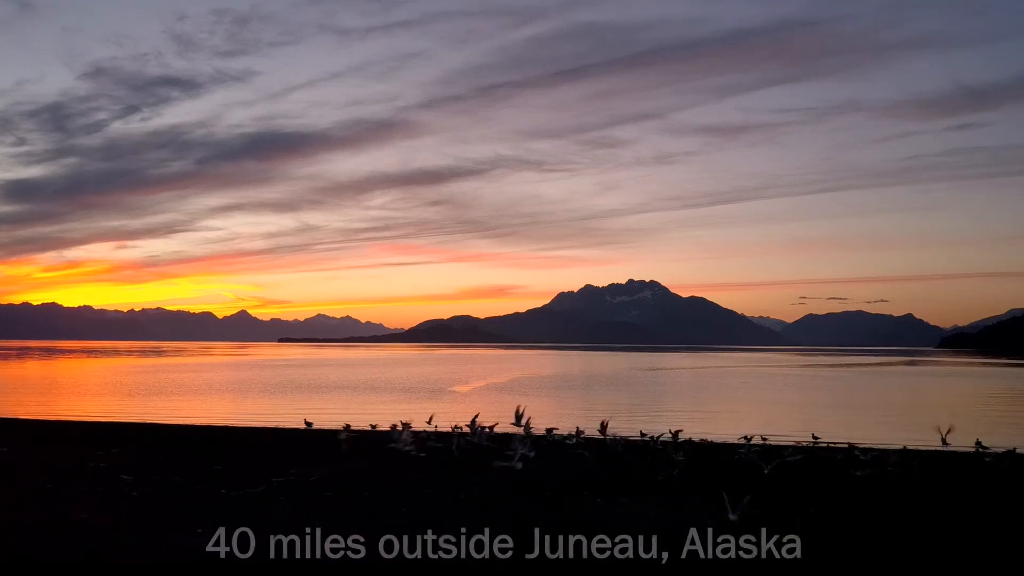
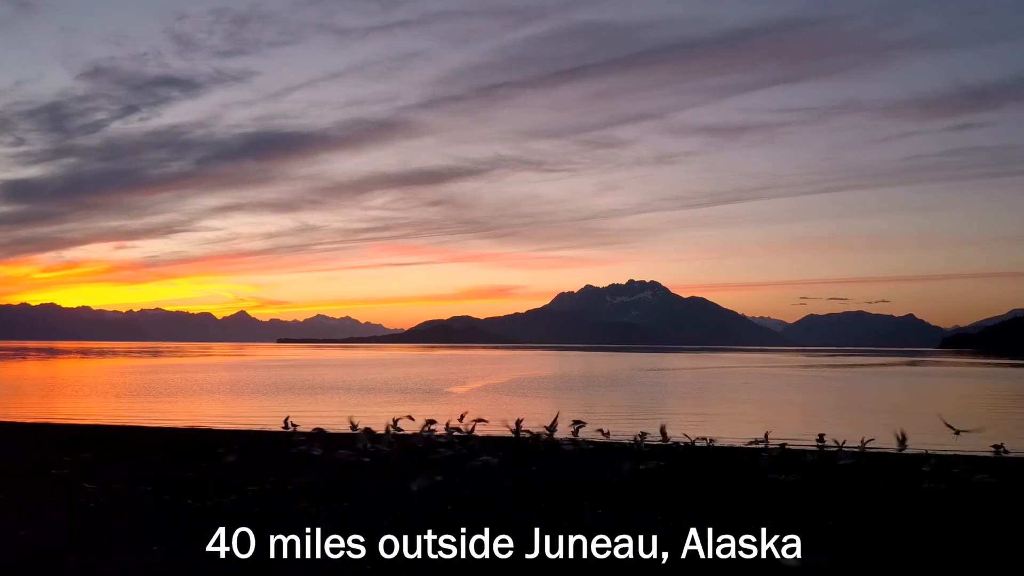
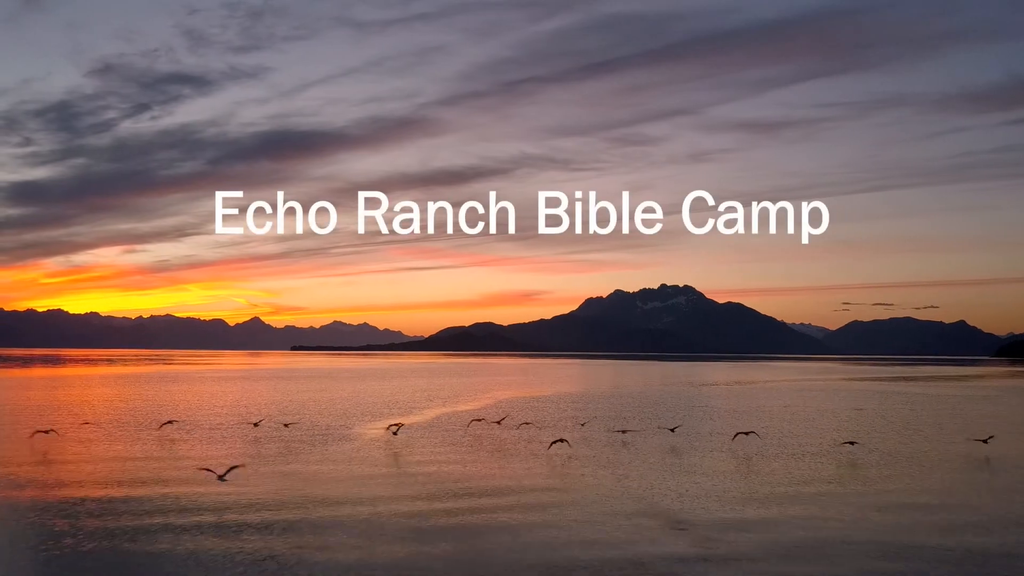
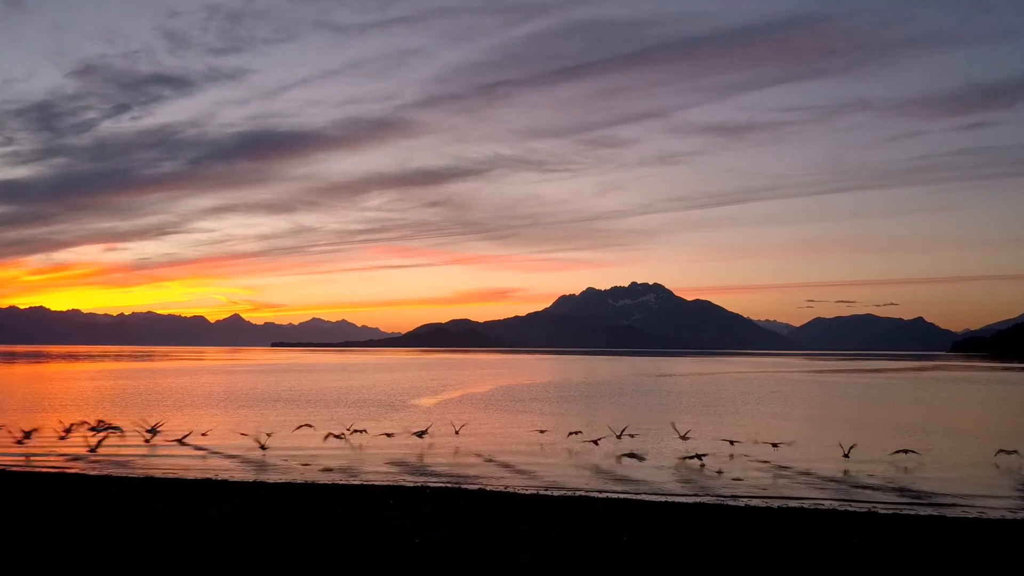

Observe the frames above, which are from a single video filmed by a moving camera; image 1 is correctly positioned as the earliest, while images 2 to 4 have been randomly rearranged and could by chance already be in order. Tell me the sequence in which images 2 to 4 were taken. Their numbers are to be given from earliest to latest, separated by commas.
2, 4, 3
